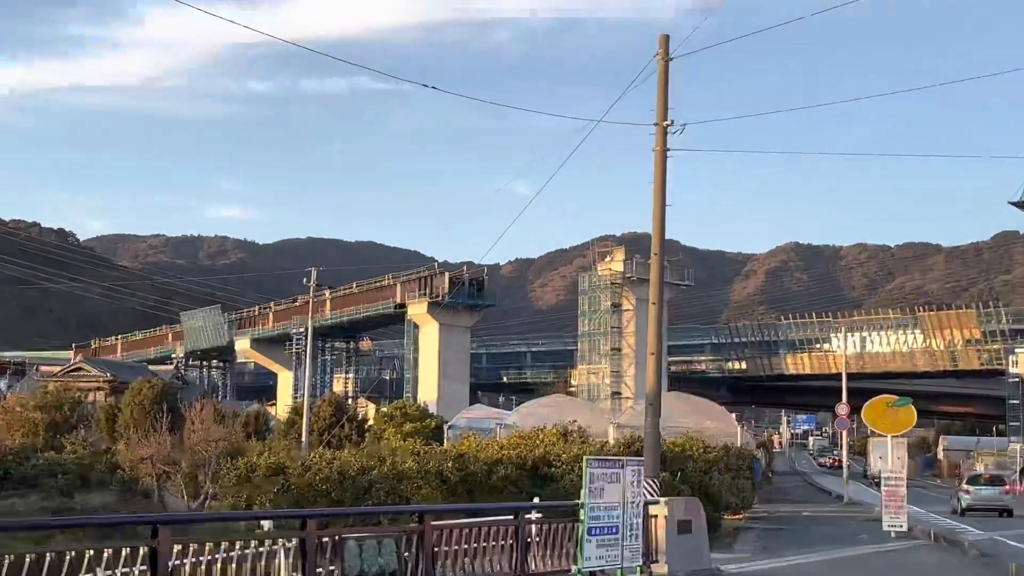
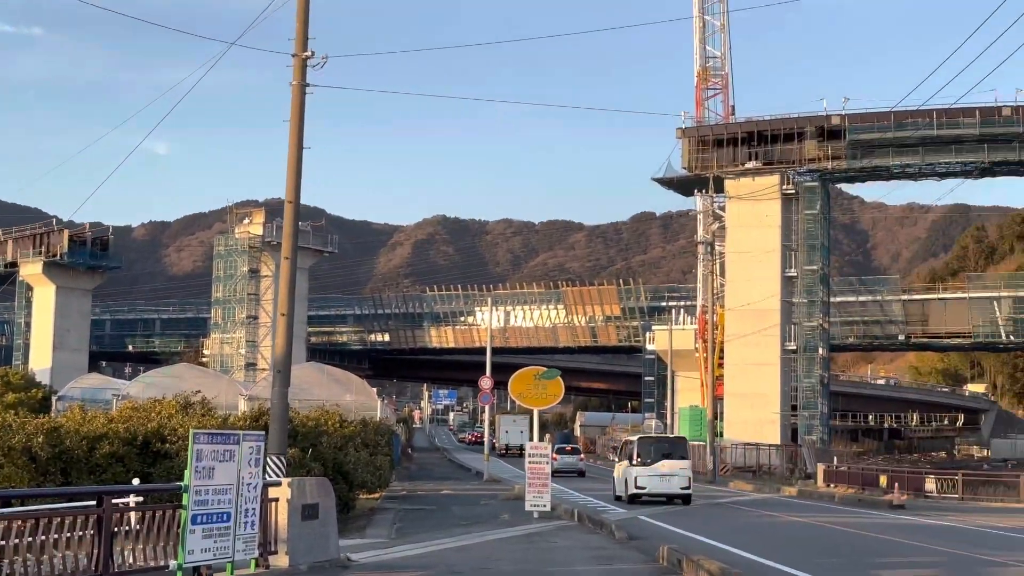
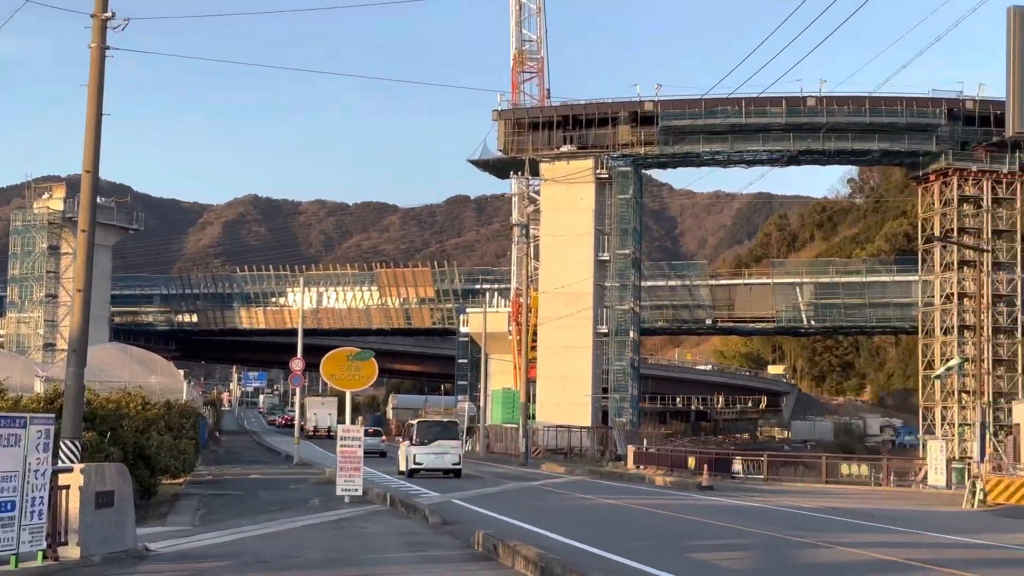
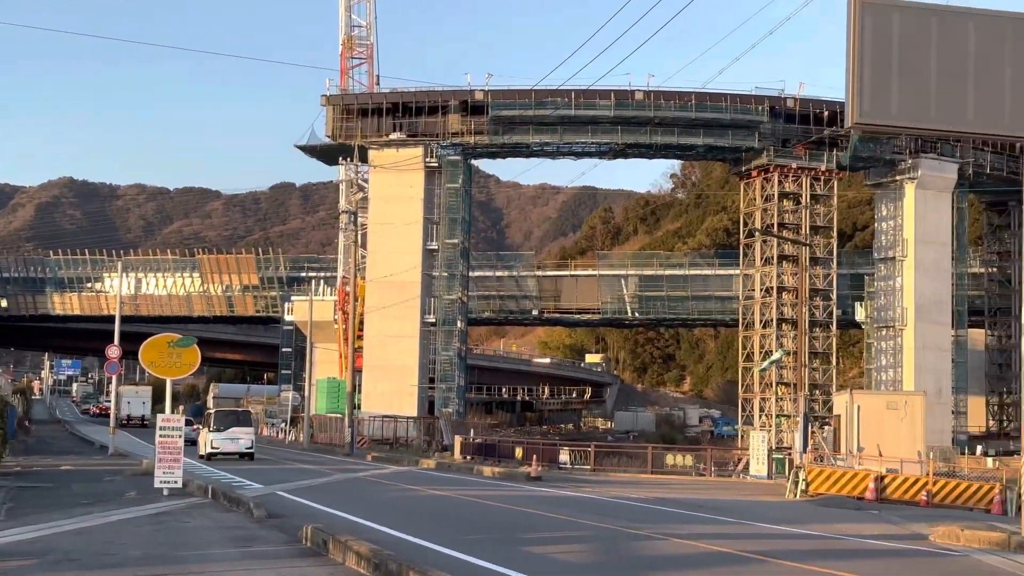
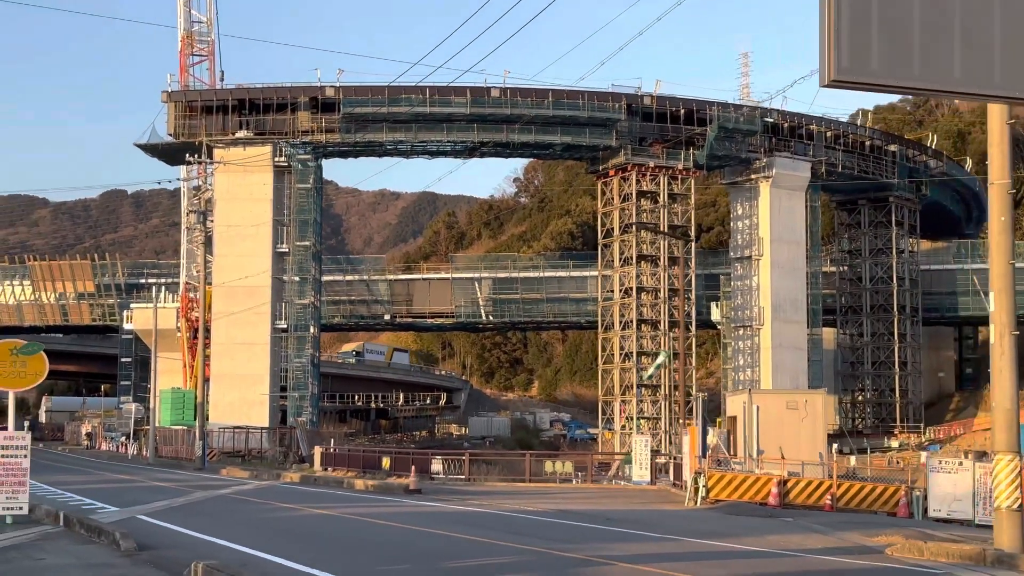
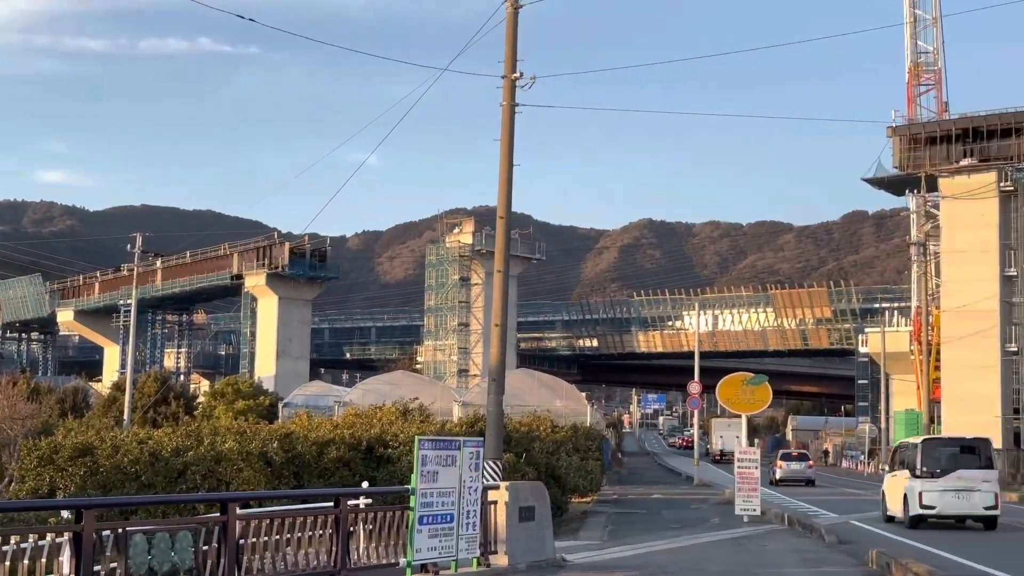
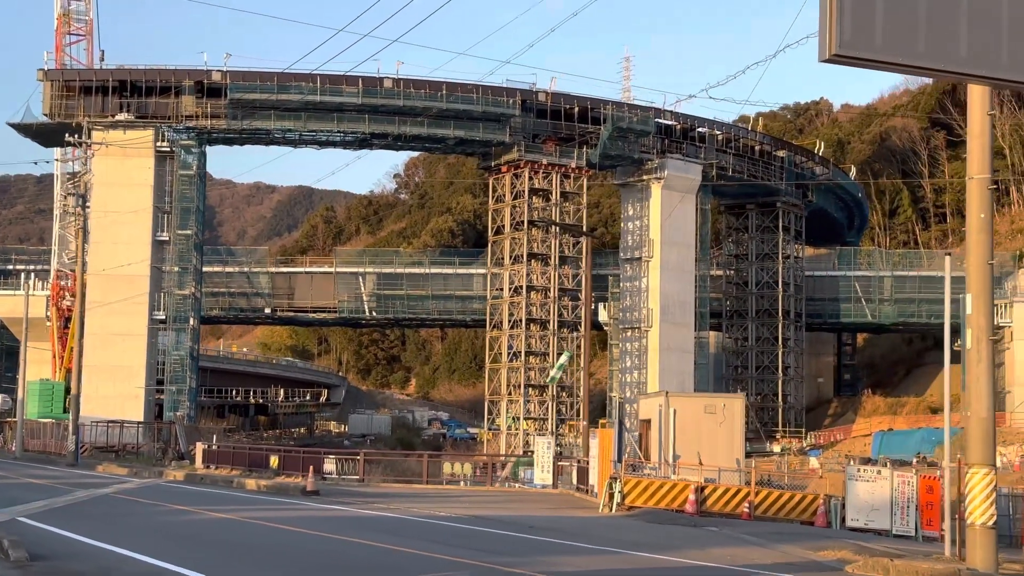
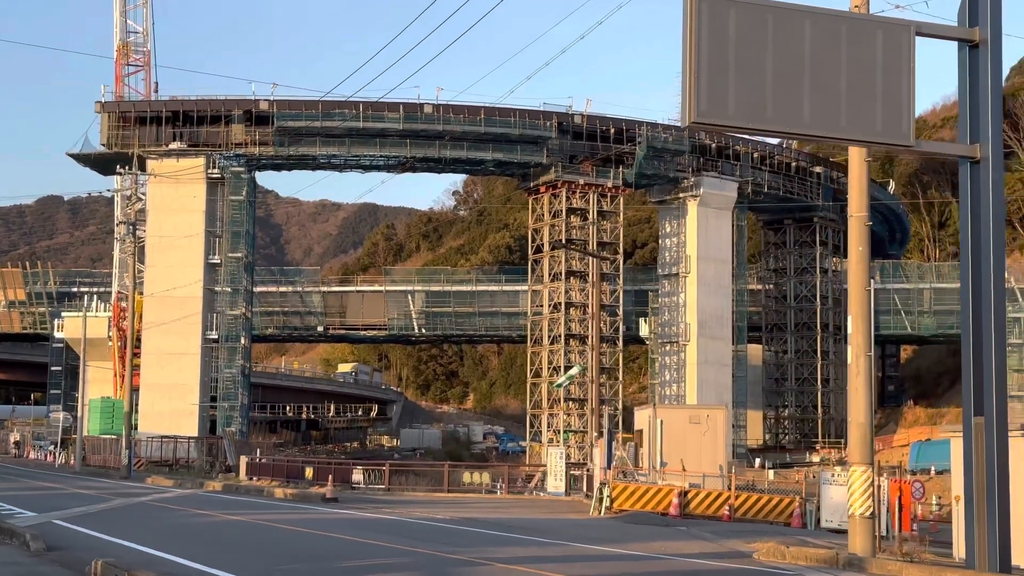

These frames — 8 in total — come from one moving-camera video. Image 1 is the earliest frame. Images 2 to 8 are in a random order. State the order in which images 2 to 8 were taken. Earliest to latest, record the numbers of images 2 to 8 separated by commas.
6, 2, 3, 4, 8, 5, 7
